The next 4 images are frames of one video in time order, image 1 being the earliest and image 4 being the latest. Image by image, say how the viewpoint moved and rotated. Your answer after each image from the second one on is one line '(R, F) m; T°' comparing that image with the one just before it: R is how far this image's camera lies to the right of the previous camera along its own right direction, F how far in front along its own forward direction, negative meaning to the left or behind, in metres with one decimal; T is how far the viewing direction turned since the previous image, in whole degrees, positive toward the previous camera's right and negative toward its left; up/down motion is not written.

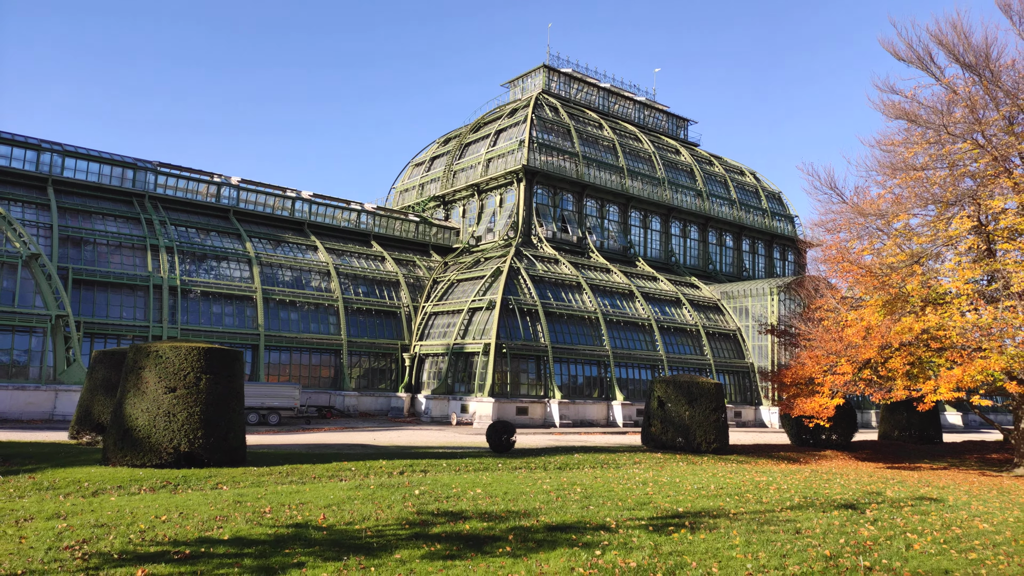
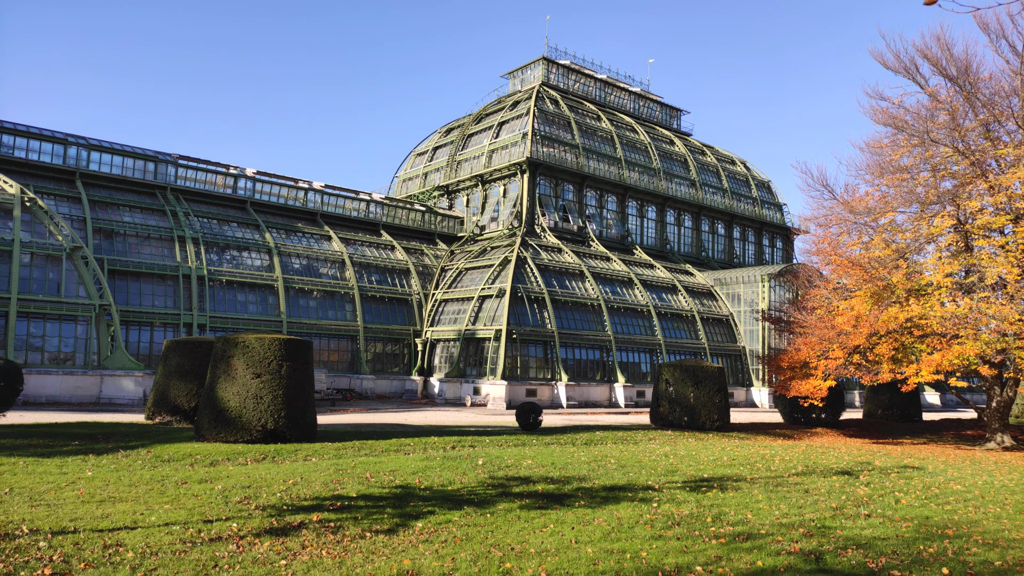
(-1.3, -2.0) m; +1°
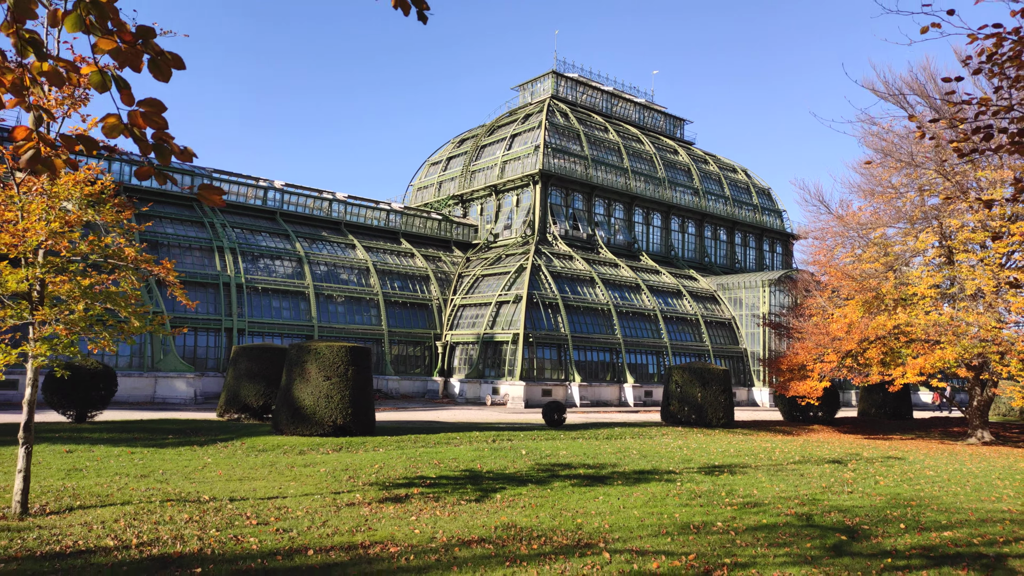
(-0.9, -2.4) m; 0°
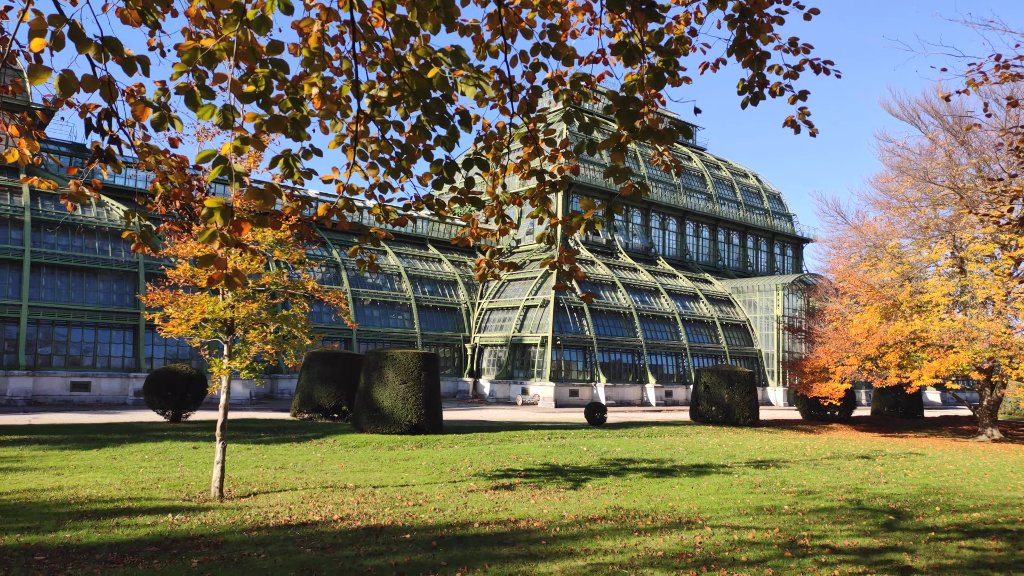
(-1.6, -1.9) m; 0°
